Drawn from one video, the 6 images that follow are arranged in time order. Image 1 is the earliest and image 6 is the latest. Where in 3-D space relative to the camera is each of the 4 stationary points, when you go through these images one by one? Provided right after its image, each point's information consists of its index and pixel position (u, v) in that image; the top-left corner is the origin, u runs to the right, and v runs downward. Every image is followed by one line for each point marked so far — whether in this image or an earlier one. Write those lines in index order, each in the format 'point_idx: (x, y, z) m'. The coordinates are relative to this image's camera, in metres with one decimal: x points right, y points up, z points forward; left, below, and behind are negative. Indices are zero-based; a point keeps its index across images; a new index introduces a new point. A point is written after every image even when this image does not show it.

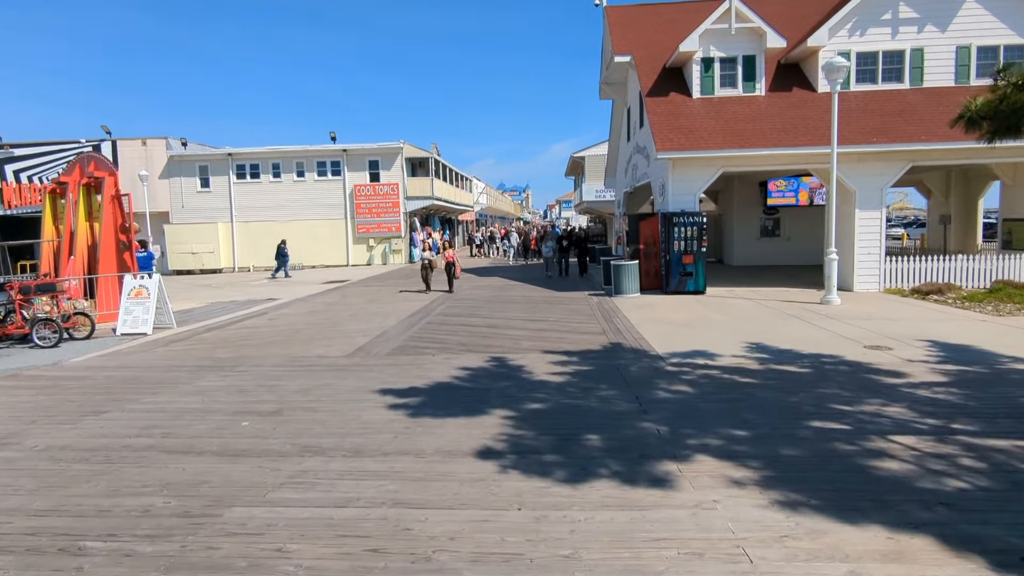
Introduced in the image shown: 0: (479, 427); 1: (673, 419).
0: (-0.3, -1.3, +5.5) m
1: (+1.5, -1.2, +5.6) m
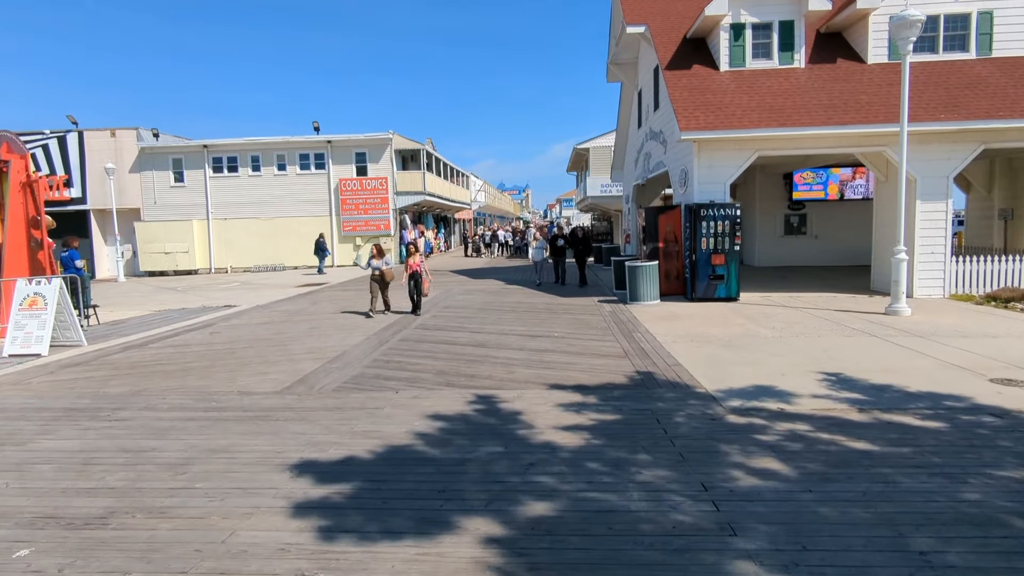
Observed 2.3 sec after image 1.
0: (-0.4, -1.4, +3.0) m
1: (+1.4, -1.4, +3.1) m
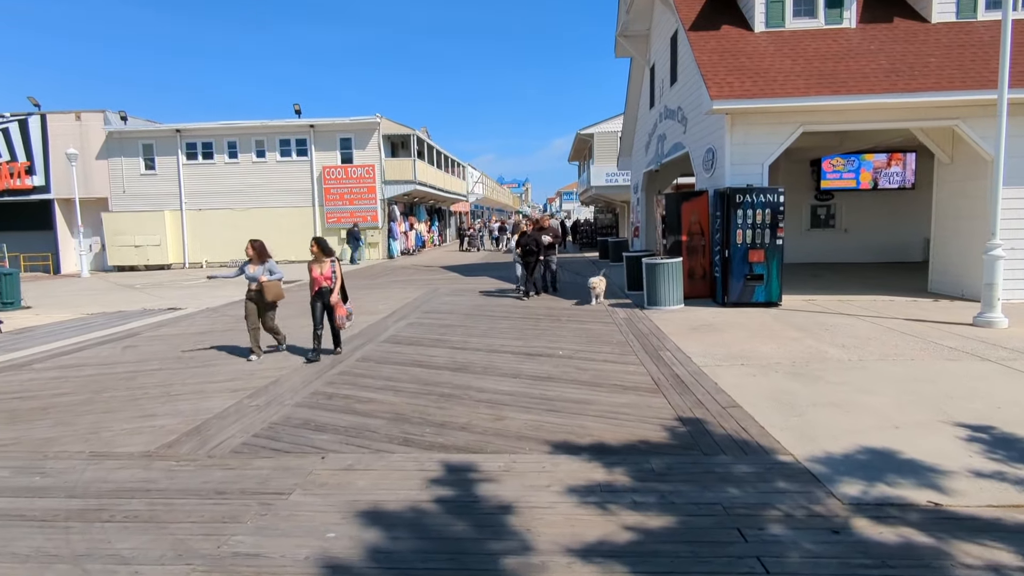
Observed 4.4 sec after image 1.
0: (-0.5, -1.6, +0.7) m
1: (+1.3, -1.5, +0.8) m
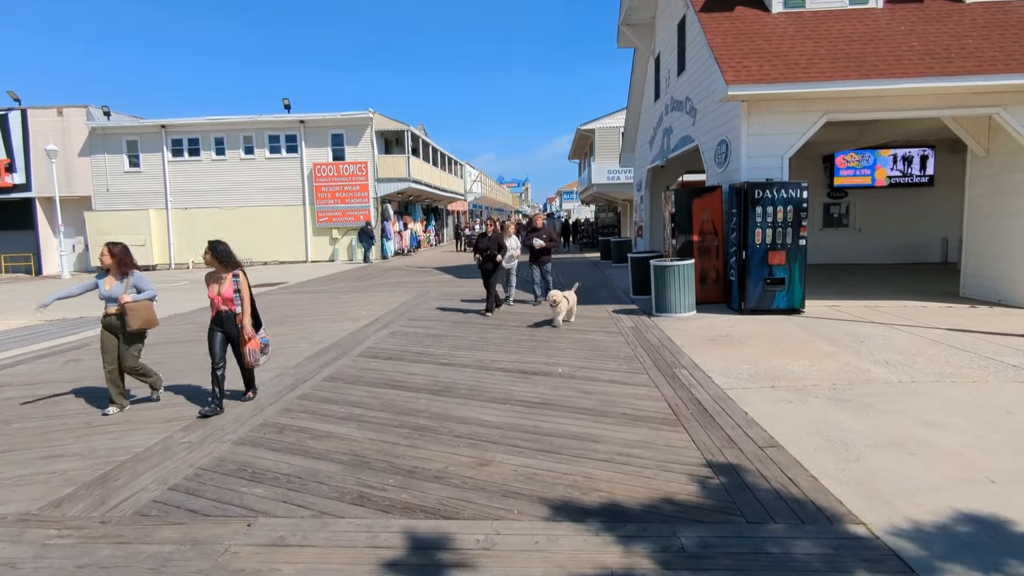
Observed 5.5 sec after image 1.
0: (-0.6, -1.6, -0.3) m
1: (+1.3, -1.6, -0.3) m
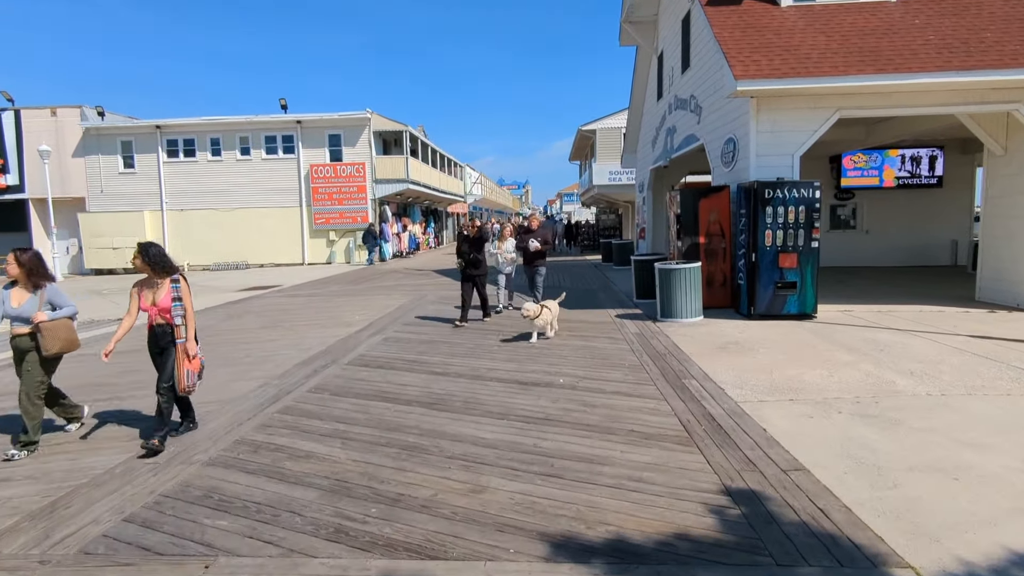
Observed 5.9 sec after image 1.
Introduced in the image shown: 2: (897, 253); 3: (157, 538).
0: (-0.6, -1.7, -0.8) m
1: (+1.2, -1.6, -0.7) m
2: (+12.8, +1.2, +19.6) m
3: (-2.0, -1.4, +3.3) m
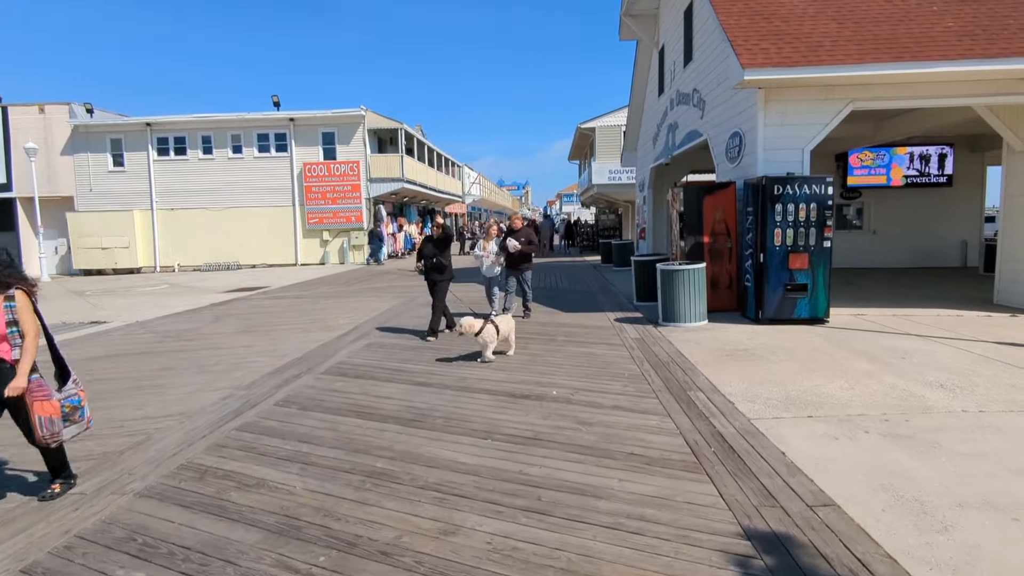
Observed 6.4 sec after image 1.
0: (-0.7, -1.7, -1.4) m
1: (+1.1, -1.6, -1.3) m
2: (+12.7, +1.1, +19.0) m
3: (-2.1, -1.4, +2.7) m
